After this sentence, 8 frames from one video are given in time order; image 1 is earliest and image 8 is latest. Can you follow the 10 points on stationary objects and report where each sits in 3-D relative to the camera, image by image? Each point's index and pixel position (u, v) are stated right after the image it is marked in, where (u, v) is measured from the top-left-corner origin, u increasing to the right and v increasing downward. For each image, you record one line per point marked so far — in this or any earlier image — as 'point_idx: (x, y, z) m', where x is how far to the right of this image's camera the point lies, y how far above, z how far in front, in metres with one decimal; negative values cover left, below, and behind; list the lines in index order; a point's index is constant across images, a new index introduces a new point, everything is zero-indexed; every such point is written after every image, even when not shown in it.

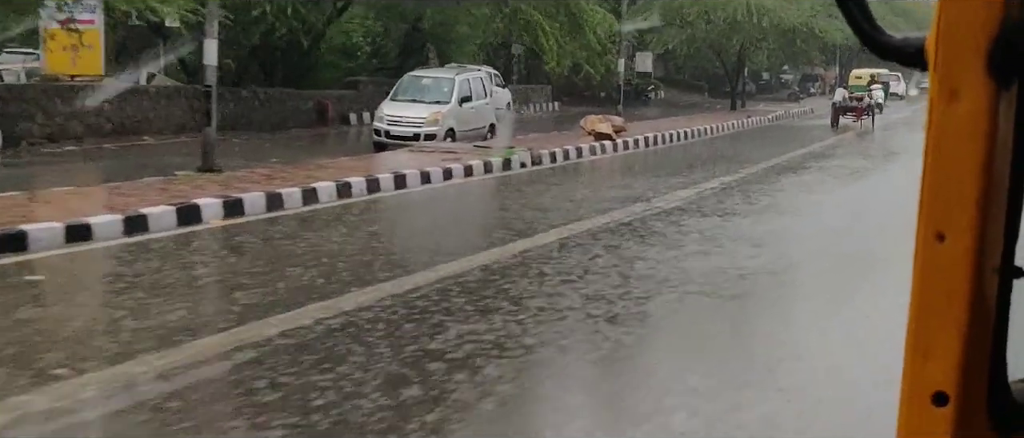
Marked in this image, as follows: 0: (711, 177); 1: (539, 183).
0: (+1.7, +0.4, +14.9) m
1: (+0.3, +0.3, +13.2) m
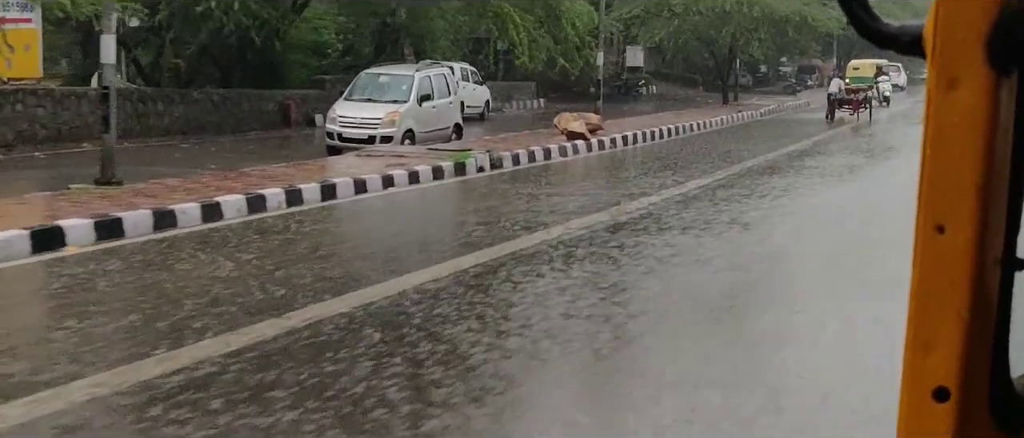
0: (+1.4, +0.3, +13.6) m
1: (0.0, +0.2, +11.9) m
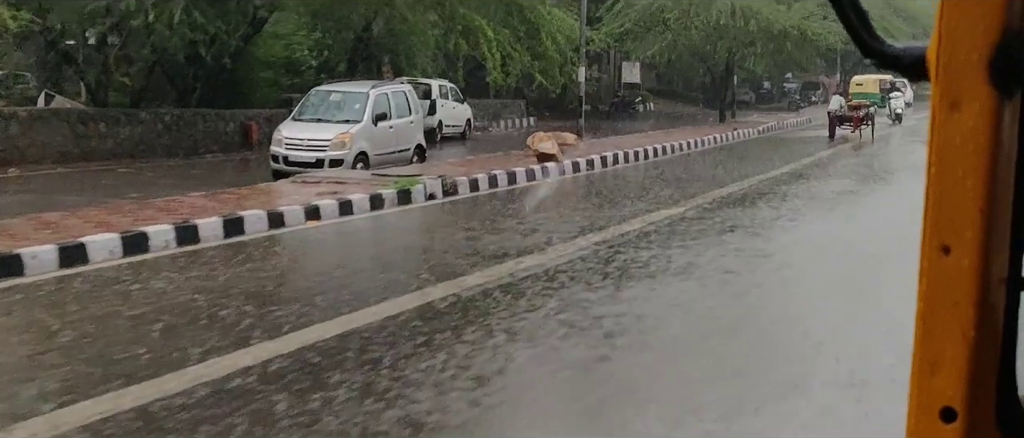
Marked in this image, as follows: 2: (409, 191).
0: (+1.1, +0.1, +12.2) m
1: (-0.4, 0.0, +10.6) m
2: (-0.7, +0.2, +11.6) m
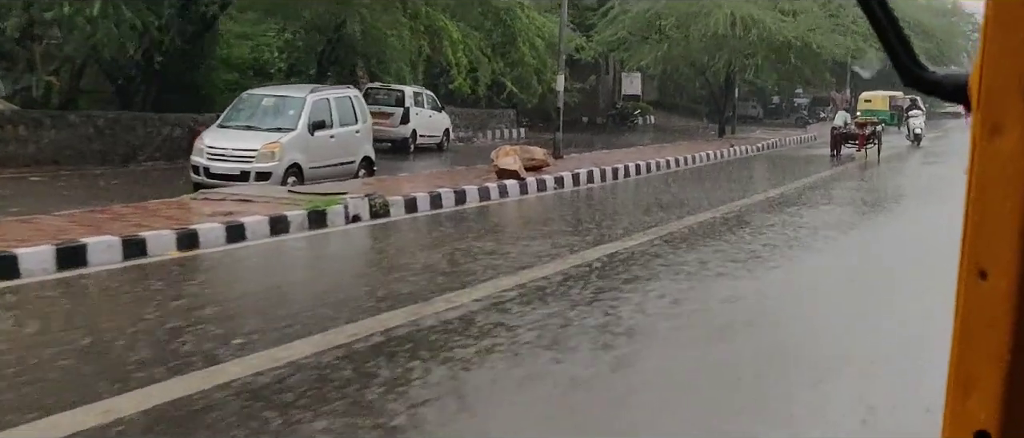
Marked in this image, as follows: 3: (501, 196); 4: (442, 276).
0: (+0.7, -0.1, +10.6) m
1: (-0.8, -0.2, +8.9) m
2: (-1.1, 0.0, +10.0) m
3: (-0.1, +0.2, +13.6) m
4: (-0.3, -0.3, +7.7) m
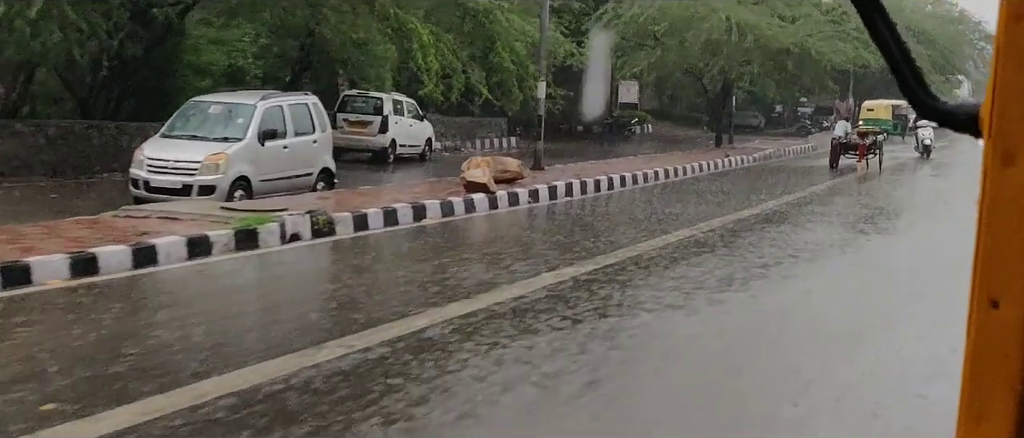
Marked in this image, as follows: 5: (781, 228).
0: (+0.4, -0.2, +9.6) m
1: (-1.0, -0.3, +7.9) m
2: (-1.3, -0.1, +9.0) m
3: (-0.3, +0.1, +12.6) m
4: (-0.6, -0.3, +6.7) m
5: (+1.9, 0.0, +12.3) m
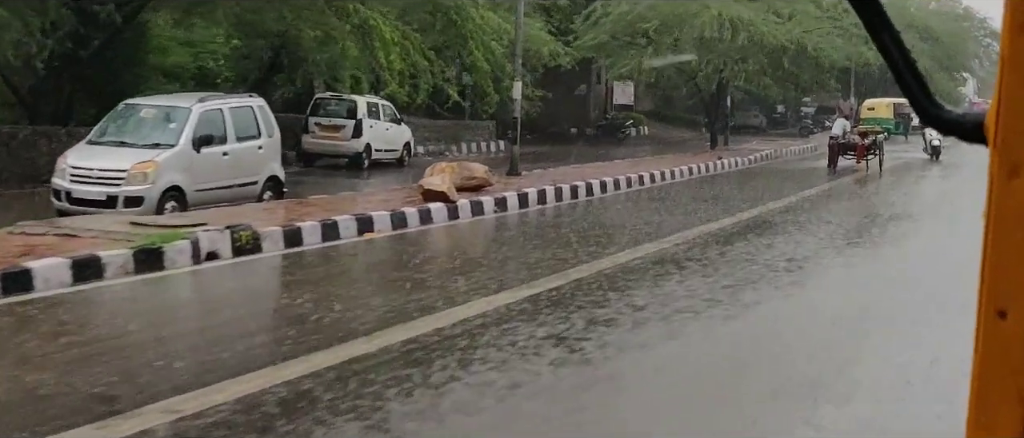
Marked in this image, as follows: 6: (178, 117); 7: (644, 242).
0: (+0.2, -0.3, +8.5) m
1: (-1.3, -0.3, +6.9) m
2: (-1.6, -0.1, +7.9) m
3: (-0.6, 0.0, +11.5) m
4: (-0.9, -0.4, +5.7) m
5: (+1.7, -0.1, +11.2) m
6: (-2.2, +0.7, +11.4) m
7: (+0.9, -0.1, +11.1) m
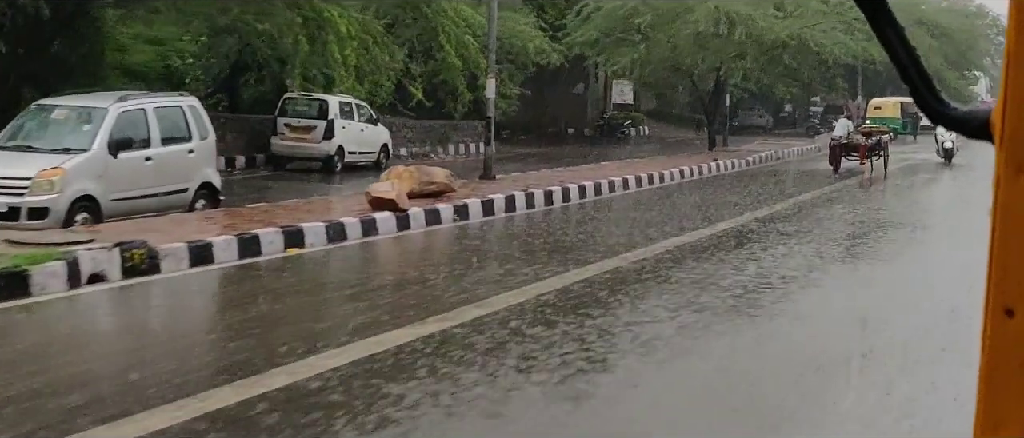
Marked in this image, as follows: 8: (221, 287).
0: (-0.1, -0.3, +7.4) m
1: (-1.6, -0.4, +5.8) m
2: (-1.9, -0.2, +6.8) m
3: (-0.9, -0.1, +10.4) m
4: (-1.2, -0.5, +4.5) m
5: (+1.4, -0.2, +10.0) m
6: (-2.5, +0.6, +10.2) m
7: (+0.6, -0.2, +9.9) m
8: (-1.3, -0.3, +7.6) m
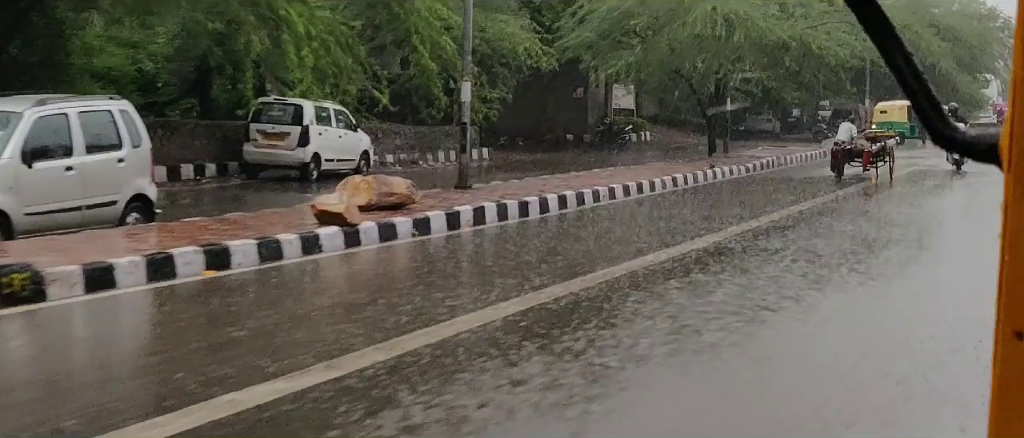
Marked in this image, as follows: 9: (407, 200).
0: (-0.4, -0.4, +6.4) m
1: (-1.9, -0.5, +4.8) m
2: (-2.2, -0.3, +5.8) m
3: (-1.1, -0.2, +9.4) m
4: (-1.4, -0.6, +3.5) m
5: (+1.1, -0.3, +9.1) m
6: (-2.7, +0.5, +9.3) m
7: (+0.3, -0.3, +9.0) m
8: (-1.5, -0.4, +6.6) m
9: (-0.7, +0.2, +11.3) m
